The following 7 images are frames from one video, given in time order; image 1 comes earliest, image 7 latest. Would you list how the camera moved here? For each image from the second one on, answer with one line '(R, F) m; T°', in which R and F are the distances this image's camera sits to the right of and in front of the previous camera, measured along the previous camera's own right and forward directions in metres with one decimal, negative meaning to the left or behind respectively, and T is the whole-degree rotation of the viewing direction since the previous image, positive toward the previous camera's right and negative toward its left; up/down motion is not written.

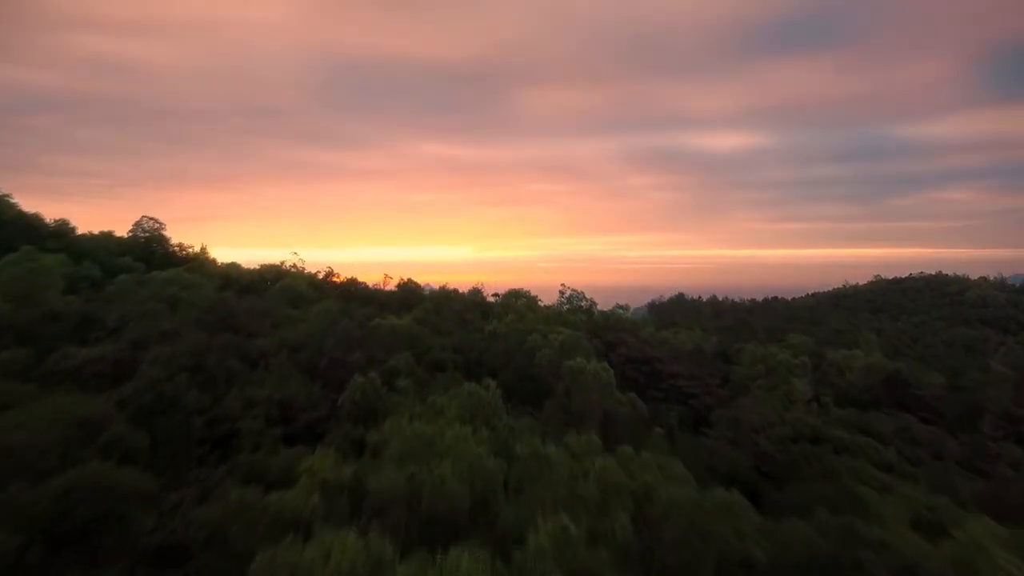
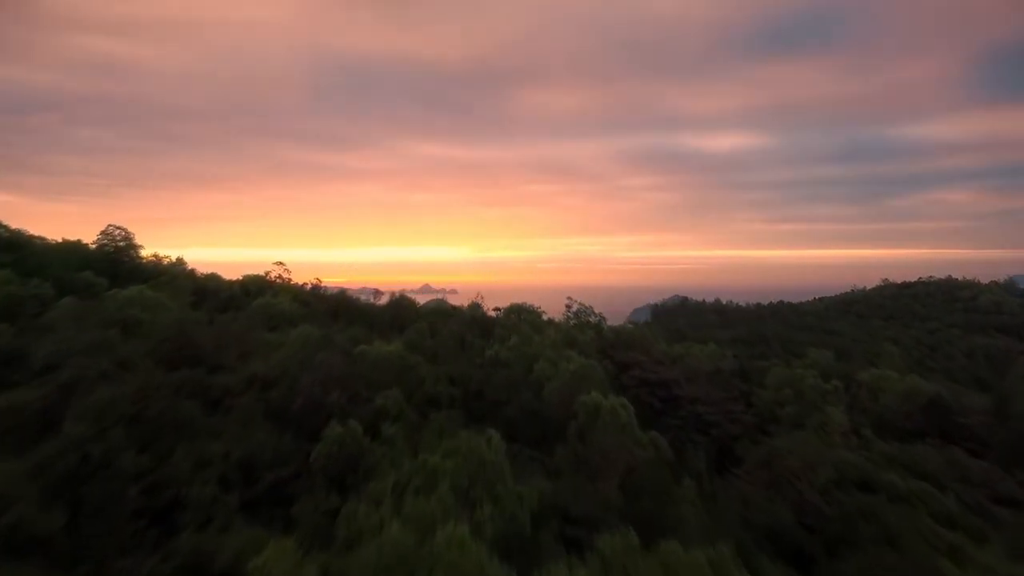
(-0.1, +1.4) m; 0°
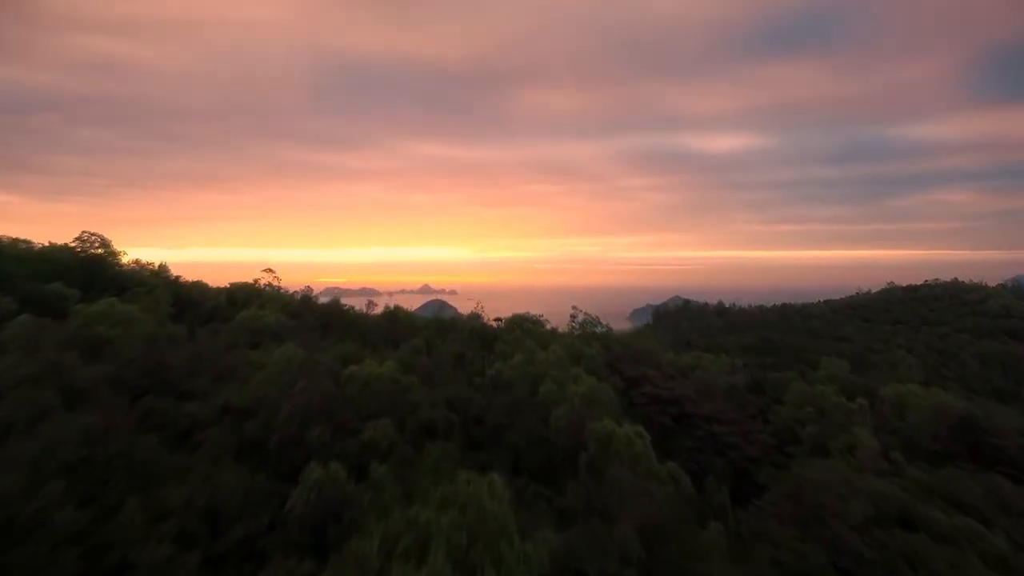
(-0.1, +0.9) m; 0°
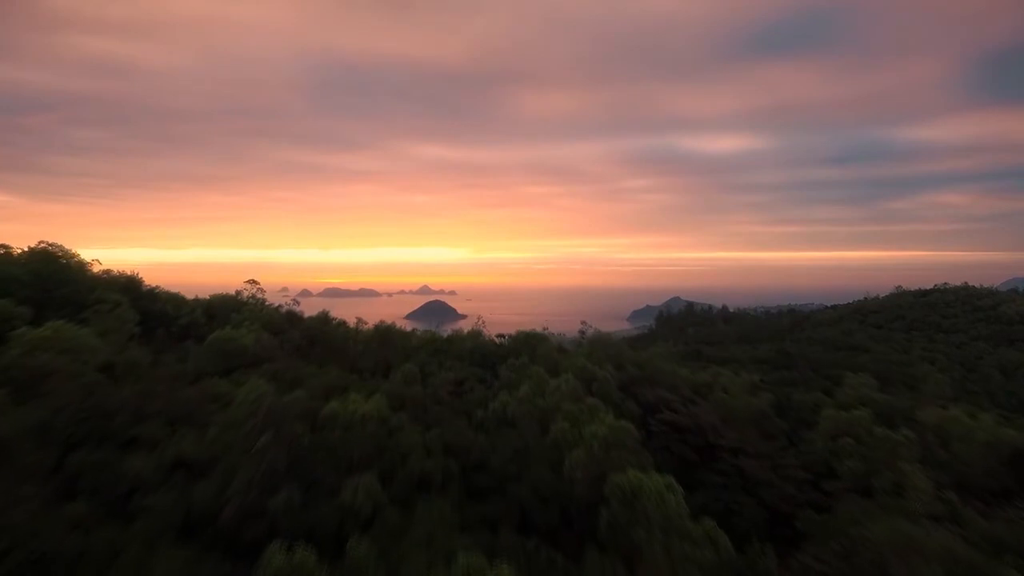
(-0.1, +1.3) m; 0°
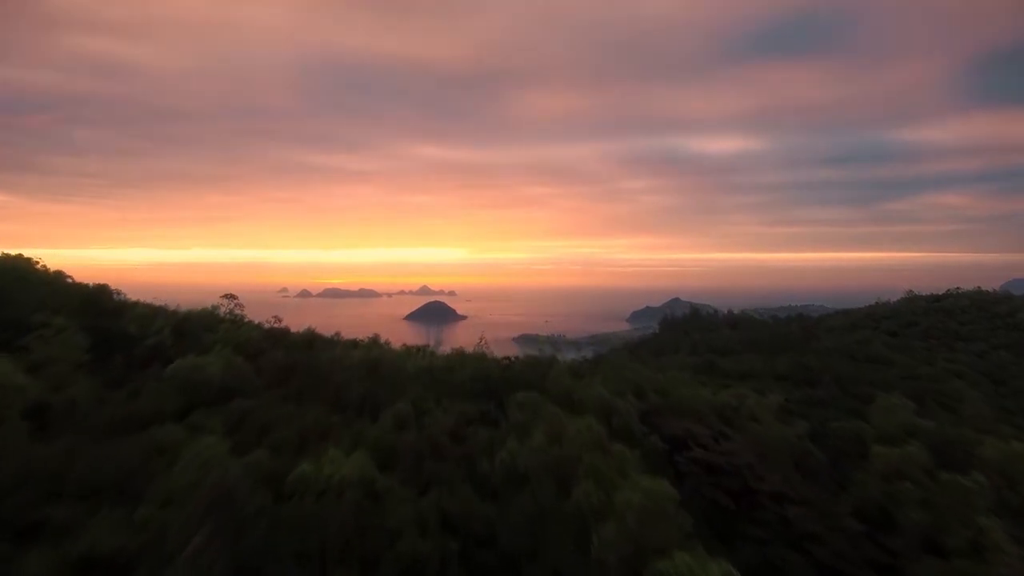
(-0.2, +1.5) m; 0°
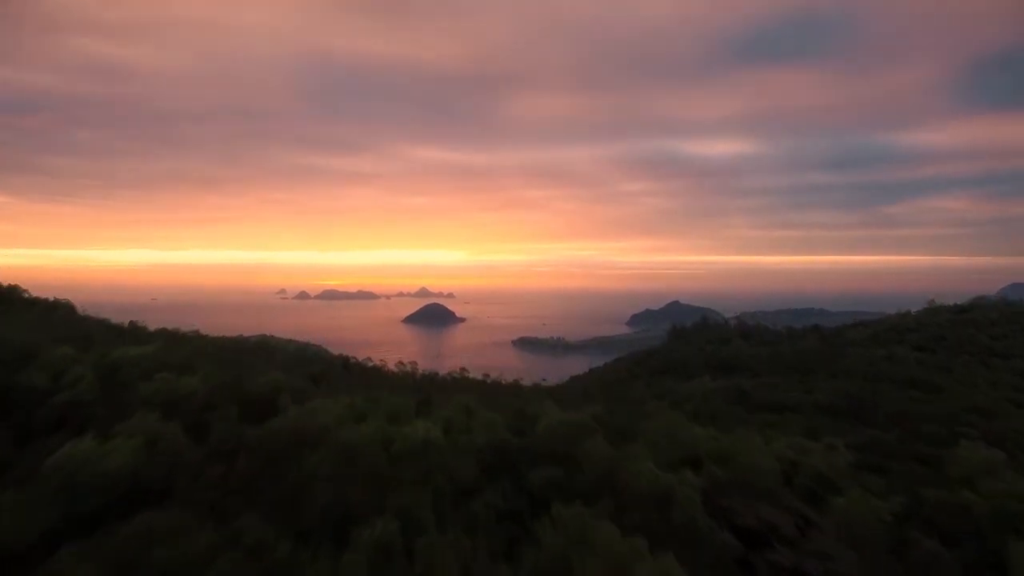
(-0.4, +2.7) m; 0°
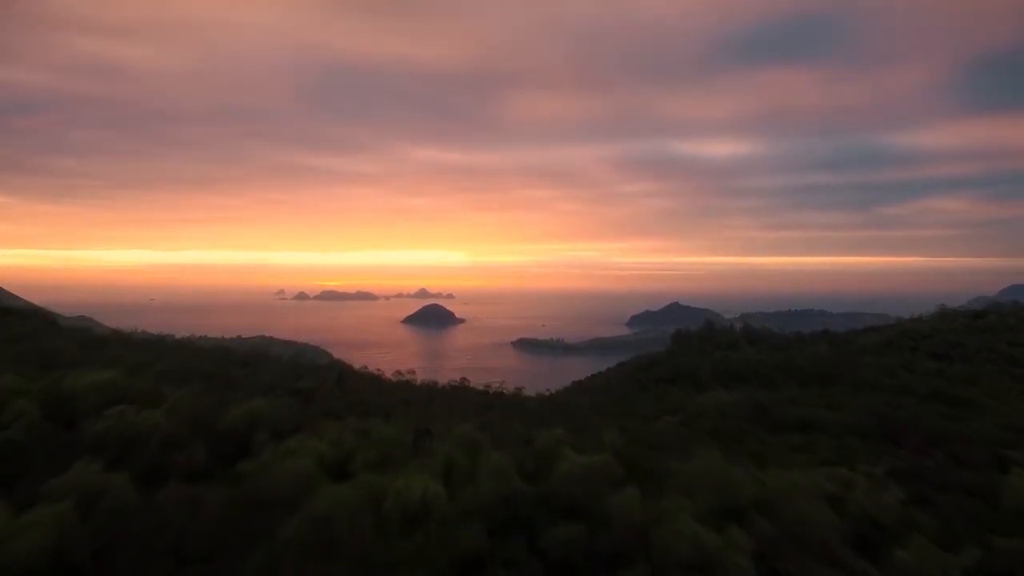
(-0.2, +1.4) m; 0°
